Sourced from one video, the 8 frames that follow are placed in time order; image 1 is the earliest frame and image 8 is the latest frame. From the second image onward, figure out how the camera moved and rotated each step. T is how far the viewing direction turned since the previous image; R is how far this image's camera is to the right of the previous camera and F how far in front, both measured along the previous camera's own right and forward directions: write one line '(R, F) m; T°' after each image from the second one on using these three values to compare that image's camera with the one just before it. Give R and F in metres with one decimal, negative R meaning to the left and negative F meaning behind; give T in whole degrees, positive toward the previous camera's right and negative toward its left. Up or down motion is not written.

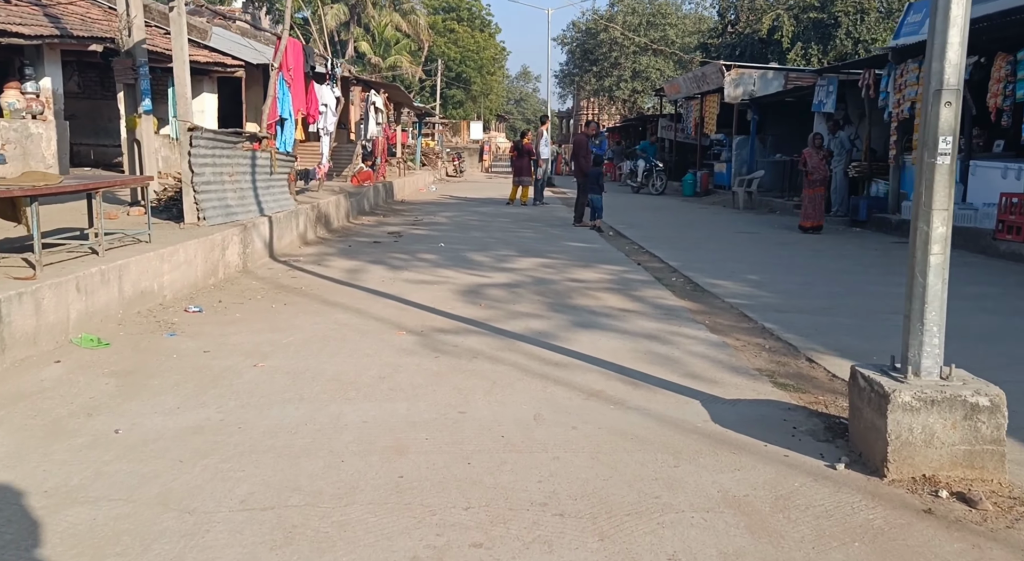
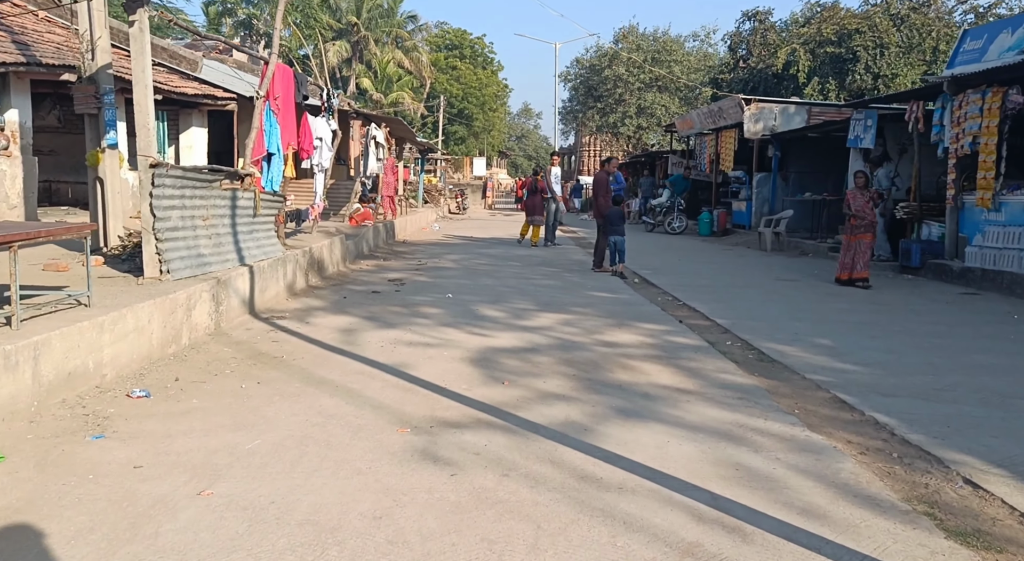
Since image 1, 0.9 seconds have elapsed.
(-0.2, +1.4) m; 0°
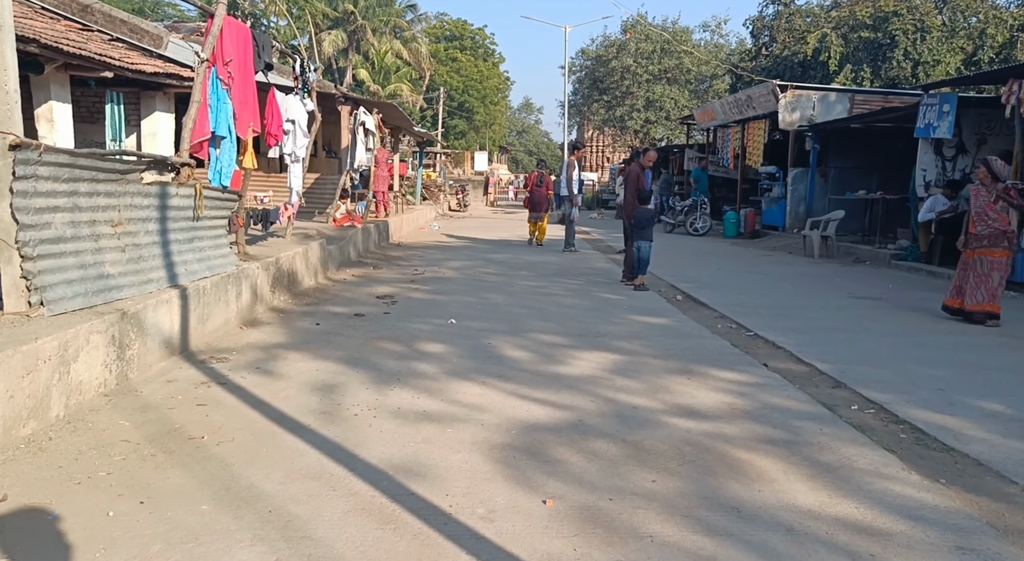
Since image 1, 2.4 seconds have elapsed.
(-0.2, +2.3) m; 0°
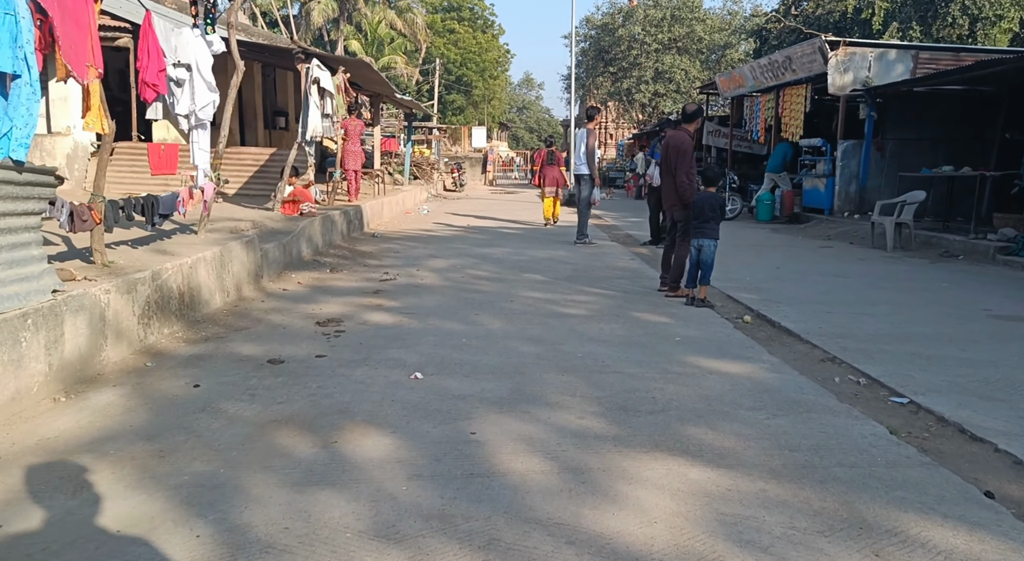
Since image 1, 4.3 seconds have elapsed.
(0.0, +3.1) m; 0°
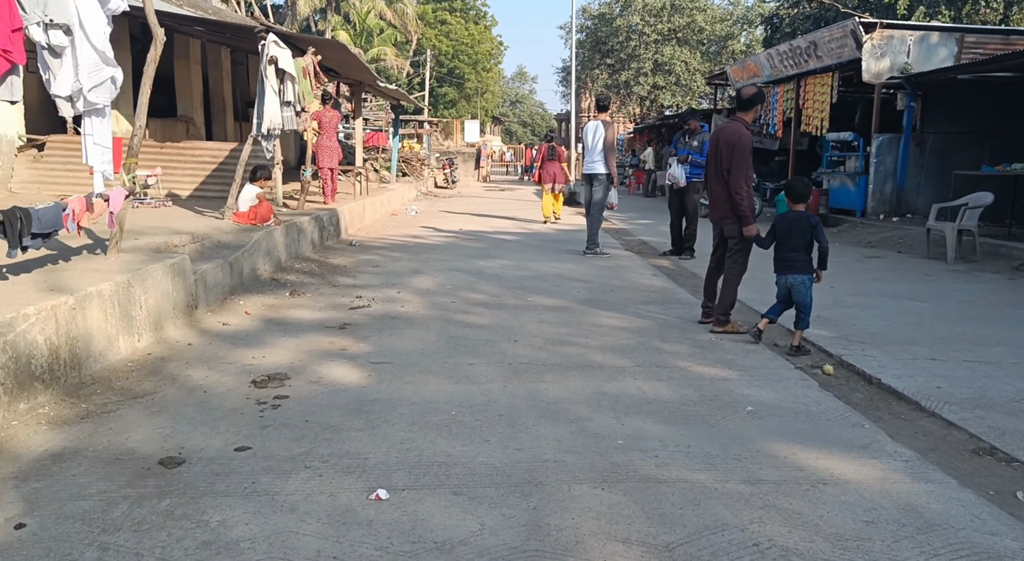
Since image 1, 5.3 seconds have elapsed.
(-0.1, +1.9) m; 0°
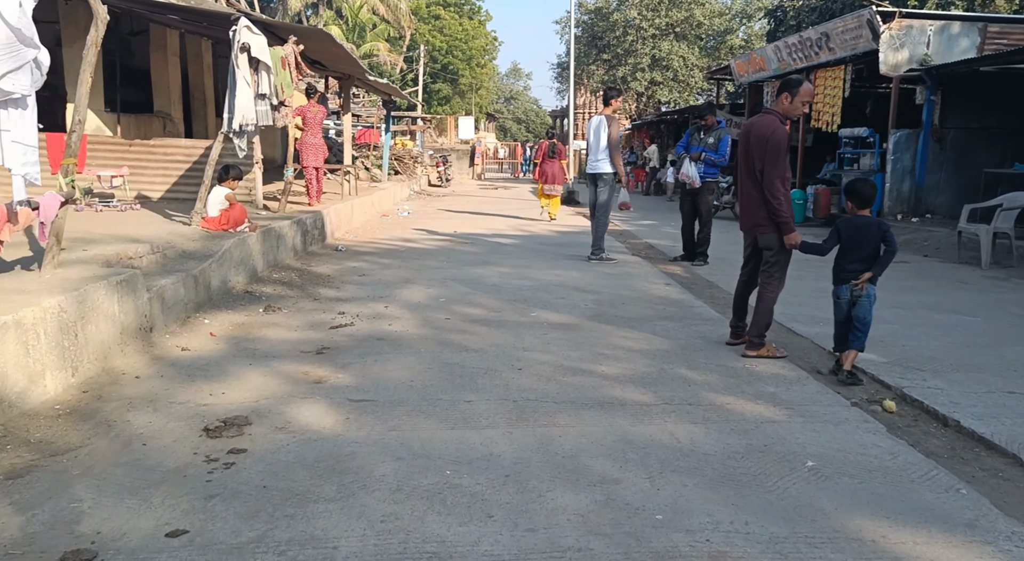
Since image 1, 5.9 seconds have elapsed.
(-0.1, +0.9) m; 0°
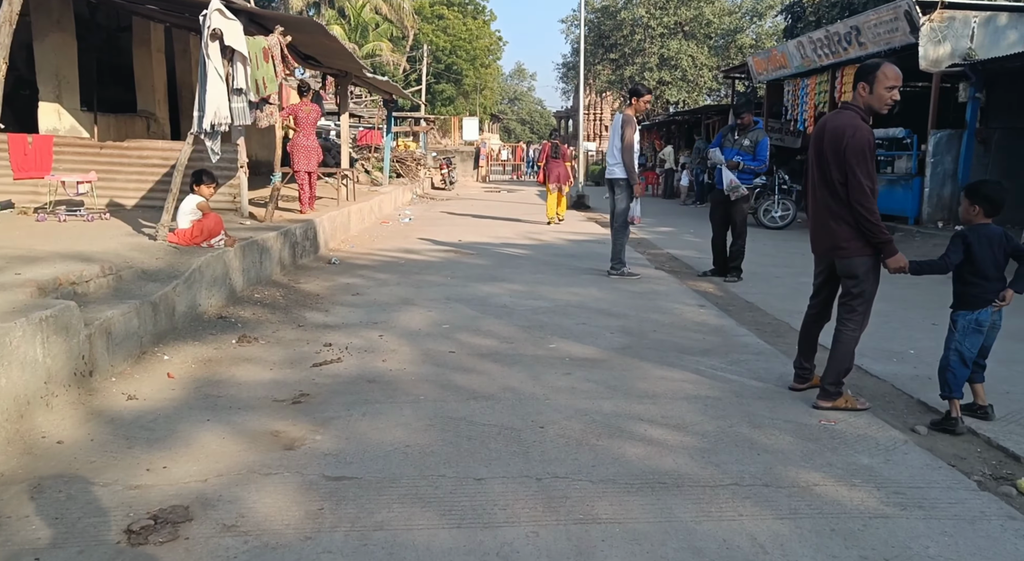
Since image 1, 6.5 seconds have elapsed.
(-0.1, +1.1) m; 0°
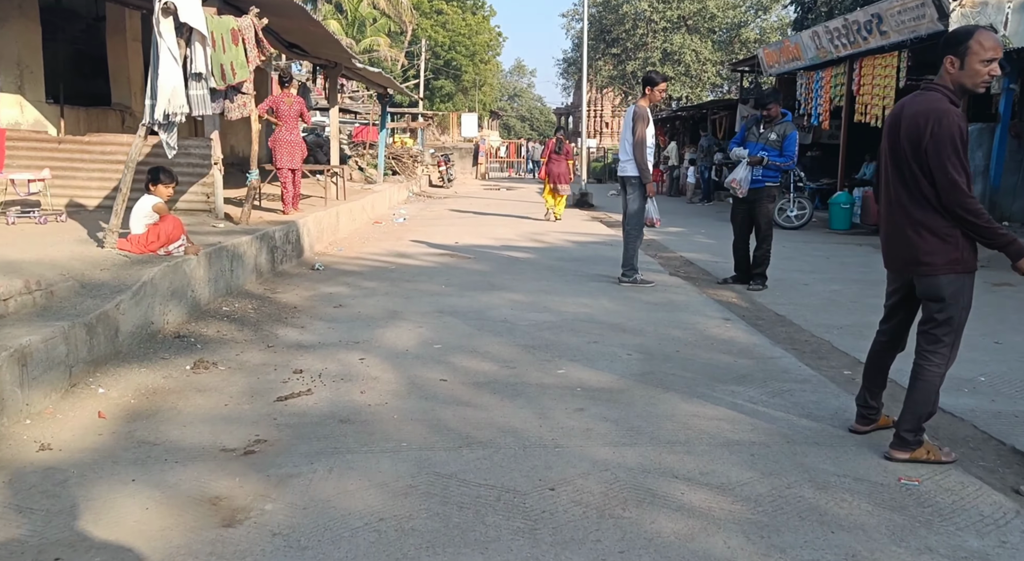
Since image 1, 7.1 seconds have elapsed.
(0.0, +0.9) m; 0°
